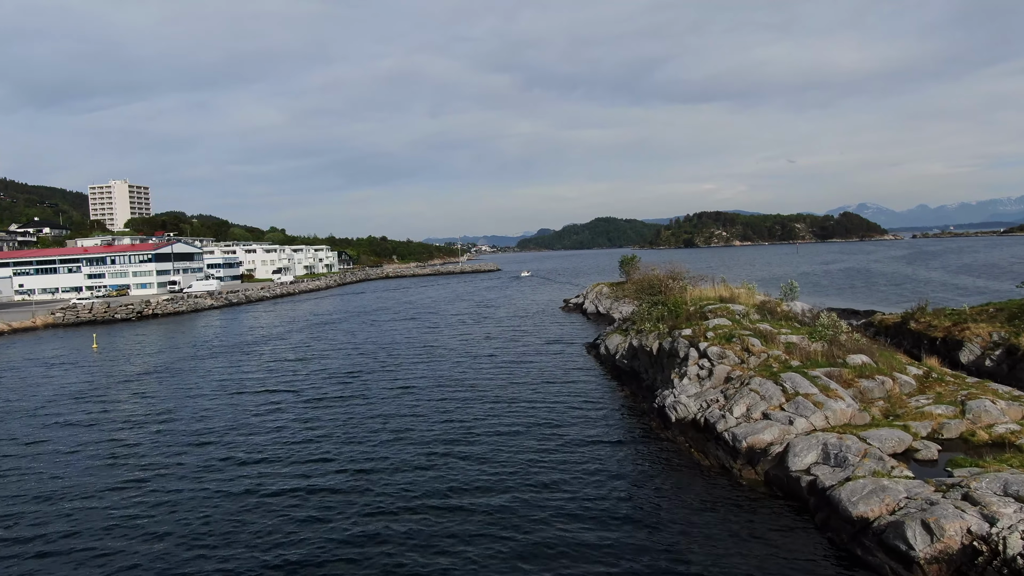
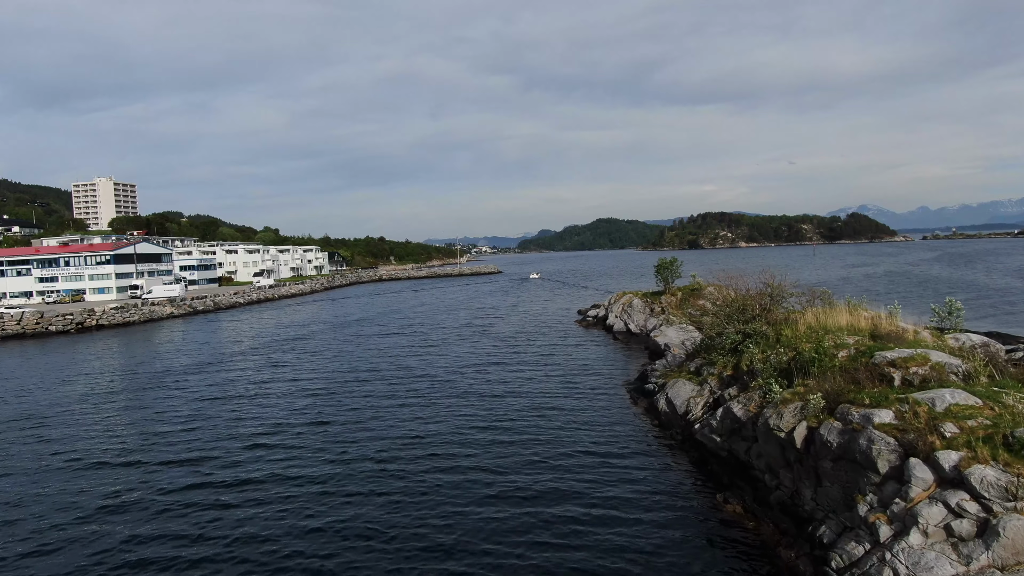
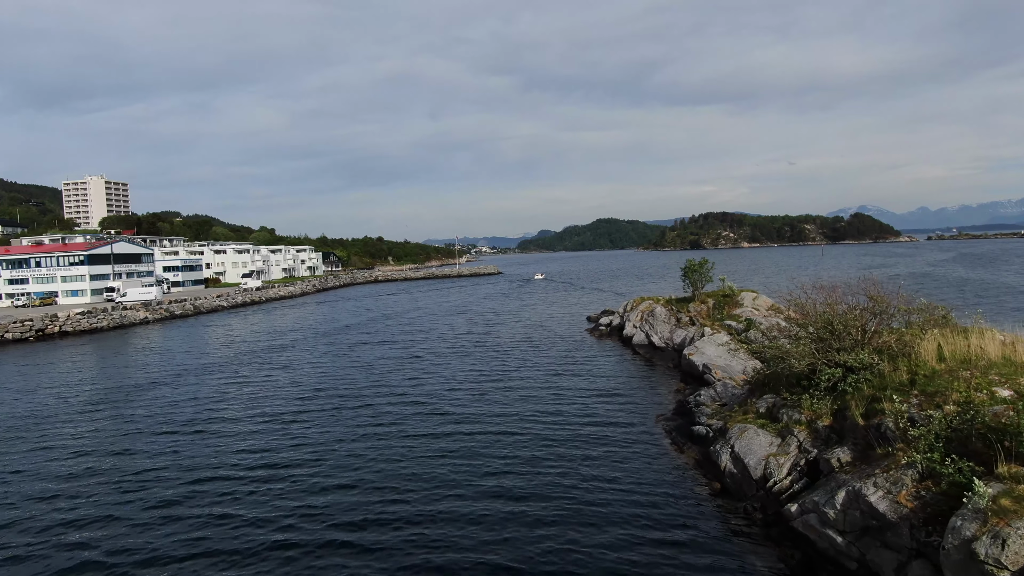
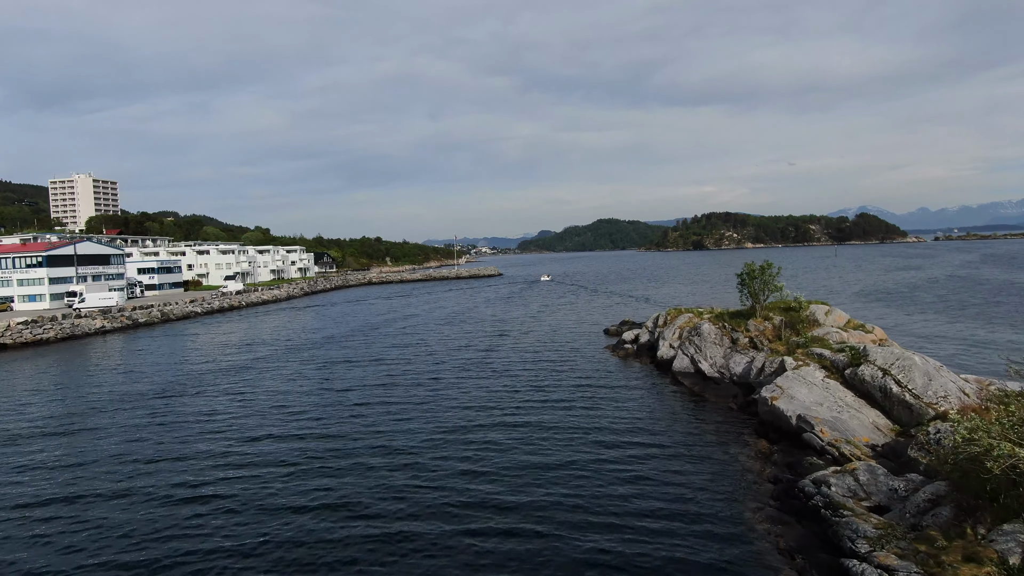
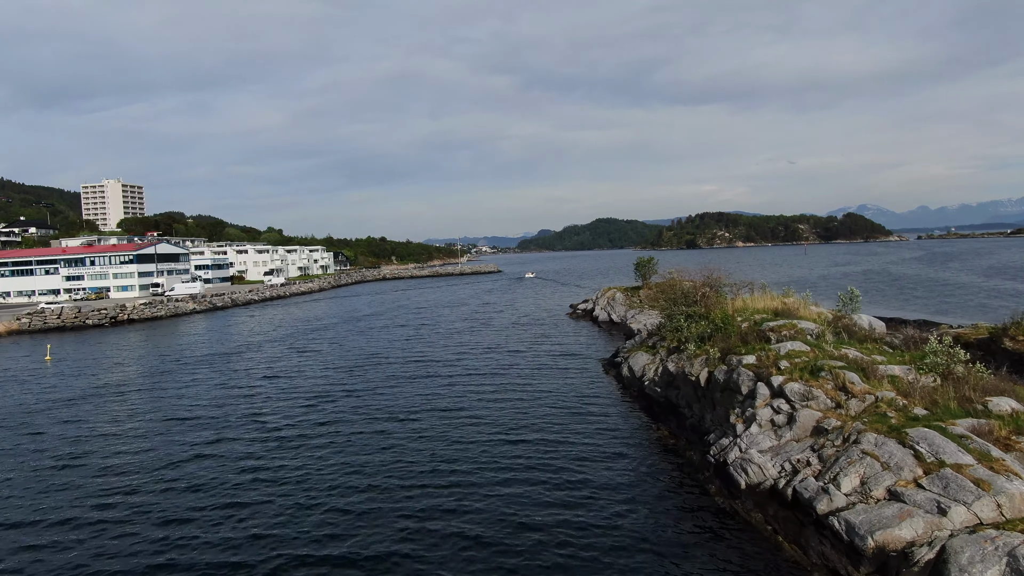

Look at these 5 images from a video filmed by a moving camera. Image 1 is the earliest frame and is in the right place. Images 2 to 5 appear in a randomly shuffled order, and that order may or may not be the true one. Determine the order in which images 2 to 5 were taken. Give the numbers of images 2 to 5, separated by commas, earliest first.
5, 2, 3, 4
